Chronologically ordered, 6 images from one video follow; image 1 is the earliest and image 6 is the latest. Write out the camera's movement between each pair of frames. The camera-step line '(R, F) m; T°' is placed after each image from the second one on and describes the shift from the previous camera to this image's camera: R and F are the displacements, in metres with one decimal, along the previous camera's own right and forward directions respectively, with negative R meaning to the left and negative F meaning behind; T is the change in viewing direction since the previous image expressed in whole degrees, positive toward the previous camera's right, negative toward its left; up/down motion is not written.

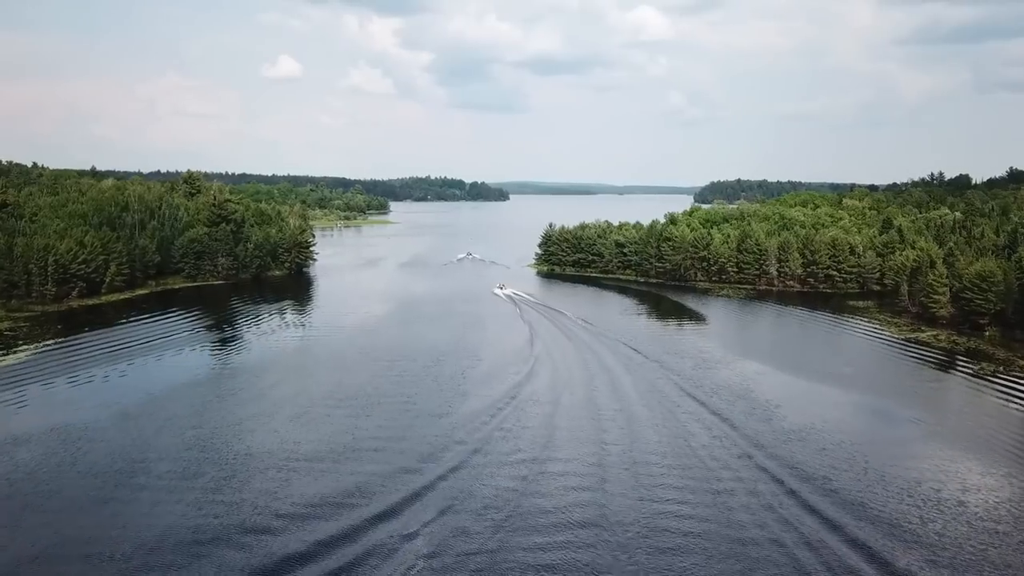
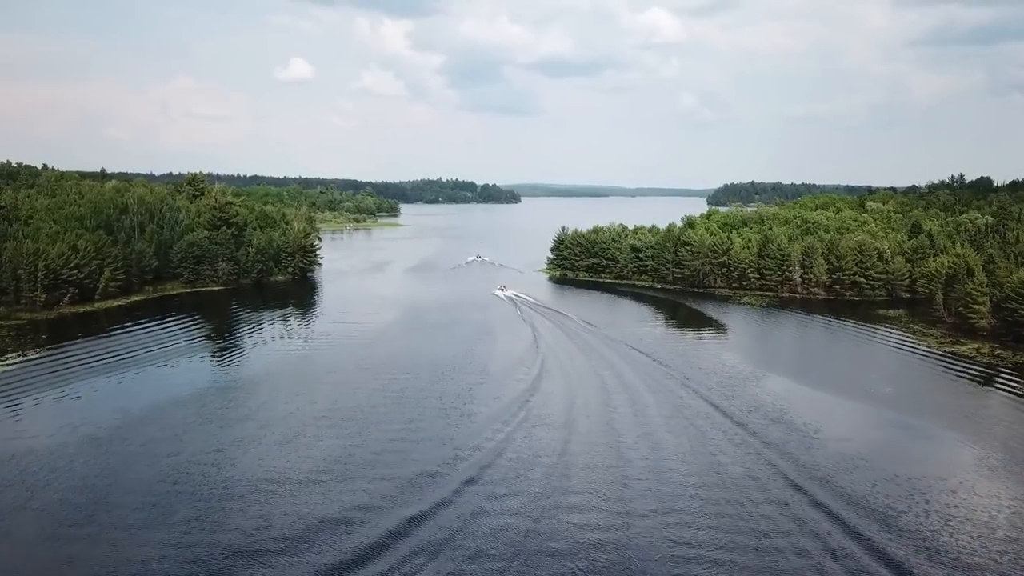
(0.0, +2.5) m; -1°
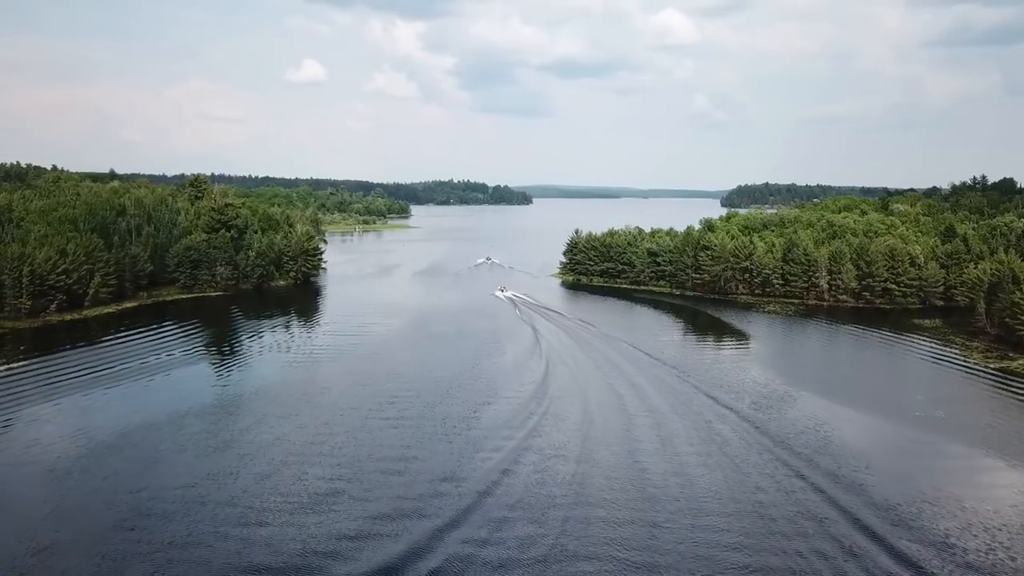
(0.0, +2.8) m; -1°
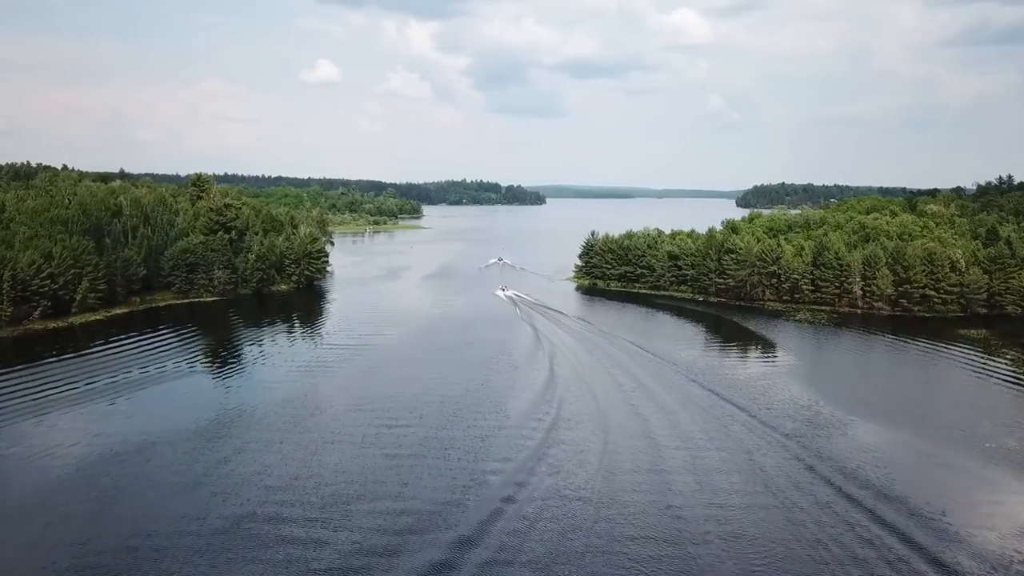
(0.0, +3.1) m; -1°
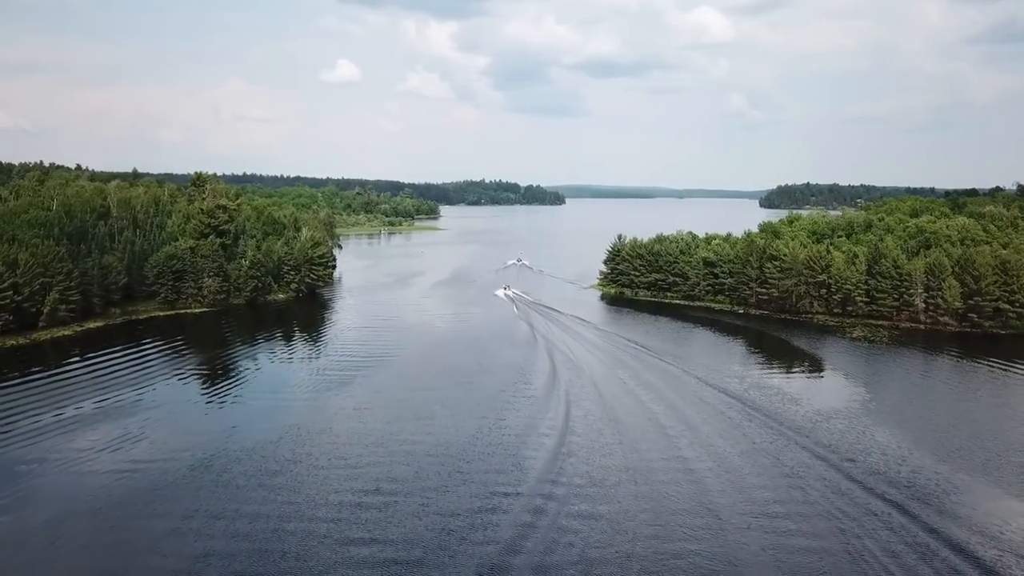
(0.0, +5.2) m; -2°
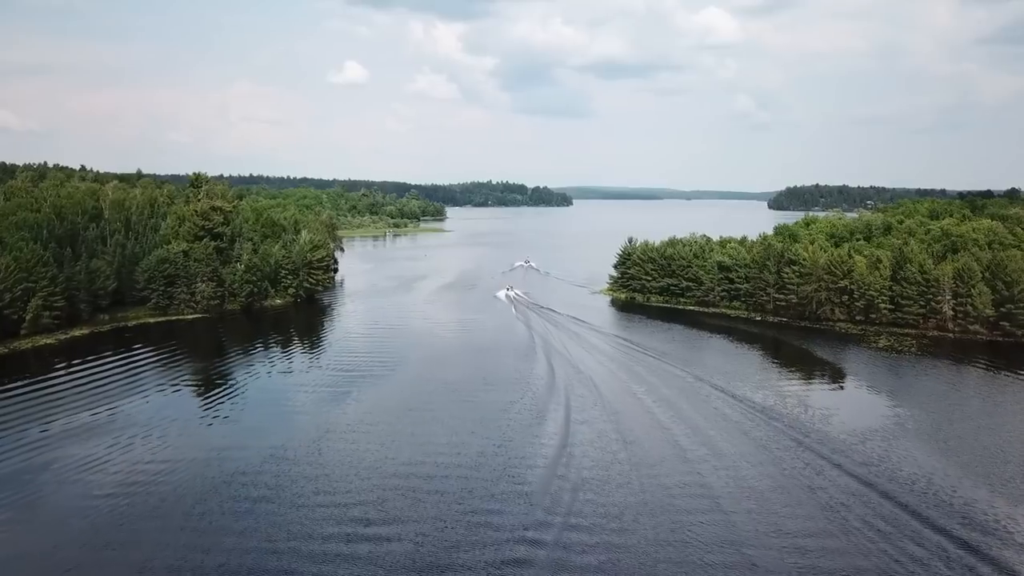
(0.0, +2.1) m; -1°
